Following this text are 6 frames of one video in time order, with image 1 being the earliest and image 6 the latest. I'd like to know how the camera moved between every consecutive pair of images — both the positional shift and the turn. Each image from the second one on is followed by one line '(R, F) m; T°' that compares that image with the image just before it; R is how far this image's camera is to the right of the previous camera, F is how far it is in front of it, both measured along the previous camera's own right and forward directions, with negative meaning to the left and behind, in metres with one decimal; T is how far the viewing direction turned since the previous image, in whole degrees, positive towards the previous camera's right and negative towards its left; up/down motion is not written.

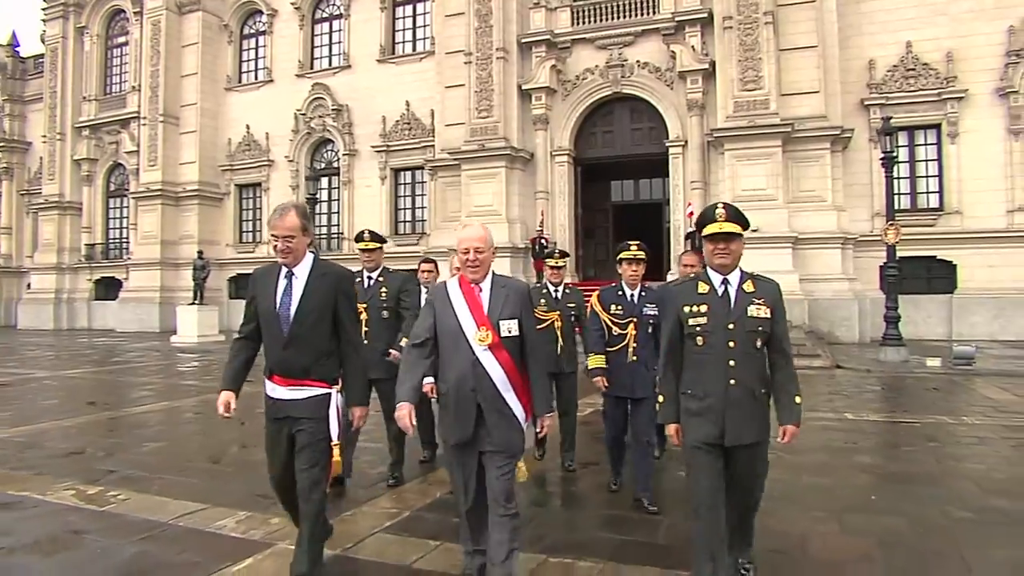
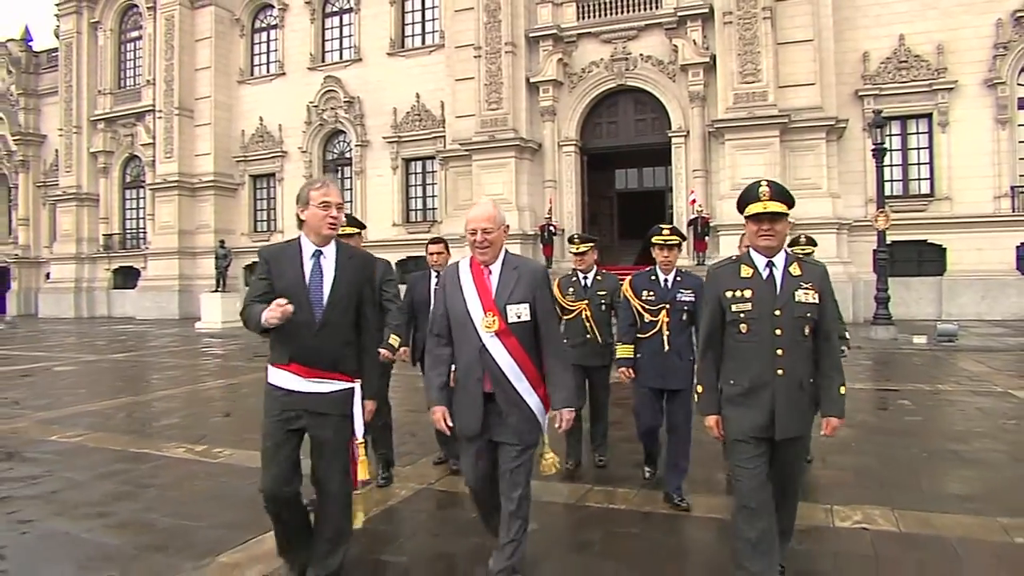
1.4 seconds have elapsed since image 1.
(-0.3, -0.9) m; 0°
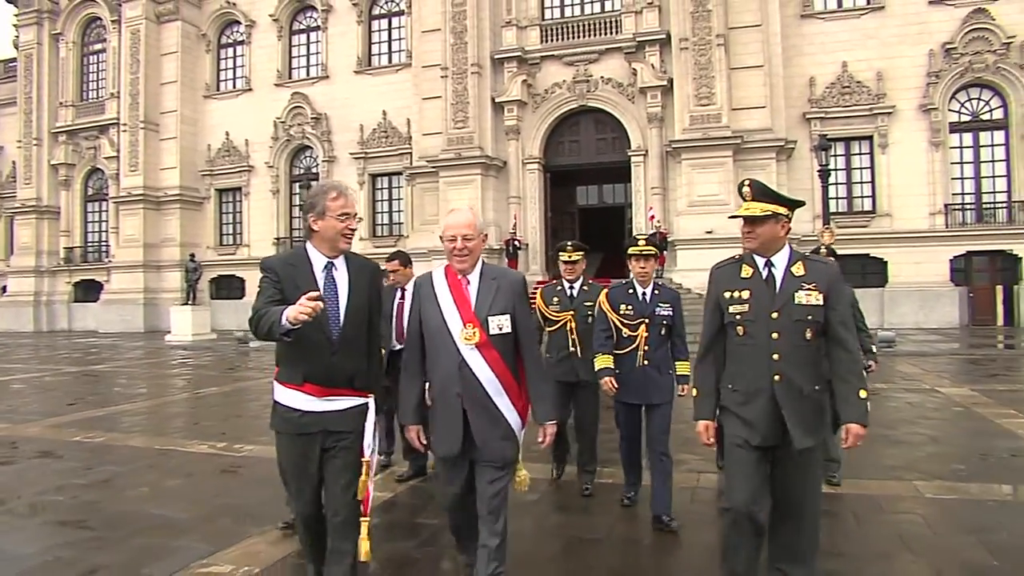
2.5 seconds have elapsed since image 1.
(-0.3, -0.7) m; +3°
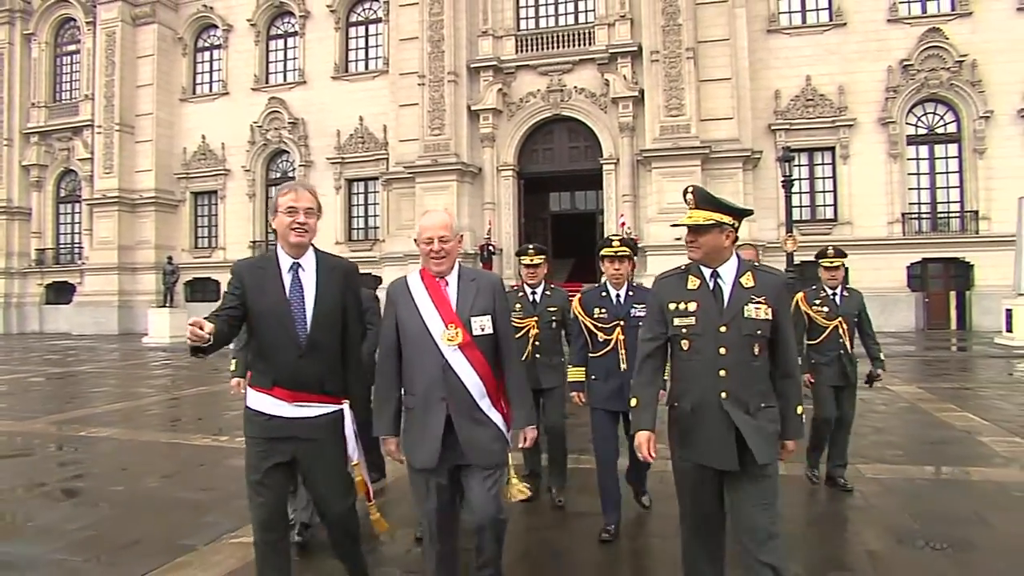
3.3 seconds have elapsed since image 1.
(-0.1, -0.5) m; +2°
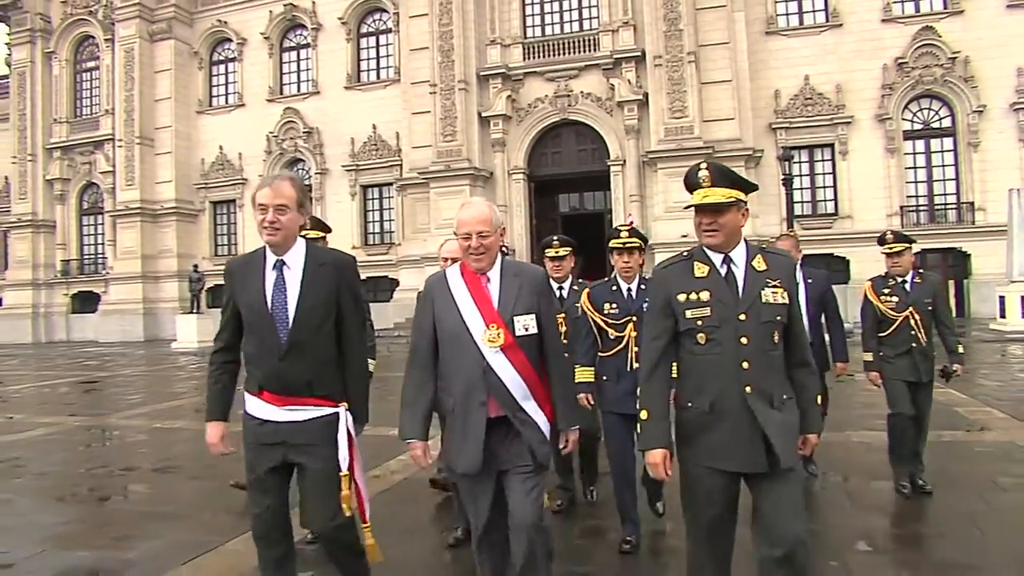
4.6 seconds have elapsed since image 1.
(-0.2, -0.8) m; 0°
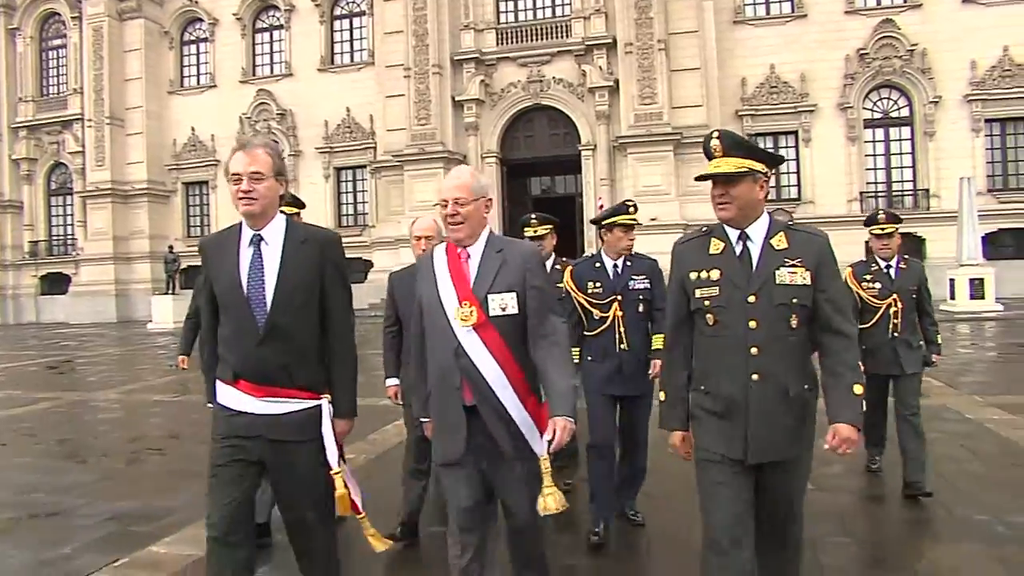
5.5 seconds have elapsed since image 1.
(-0.1, -0.5) m; +2°
